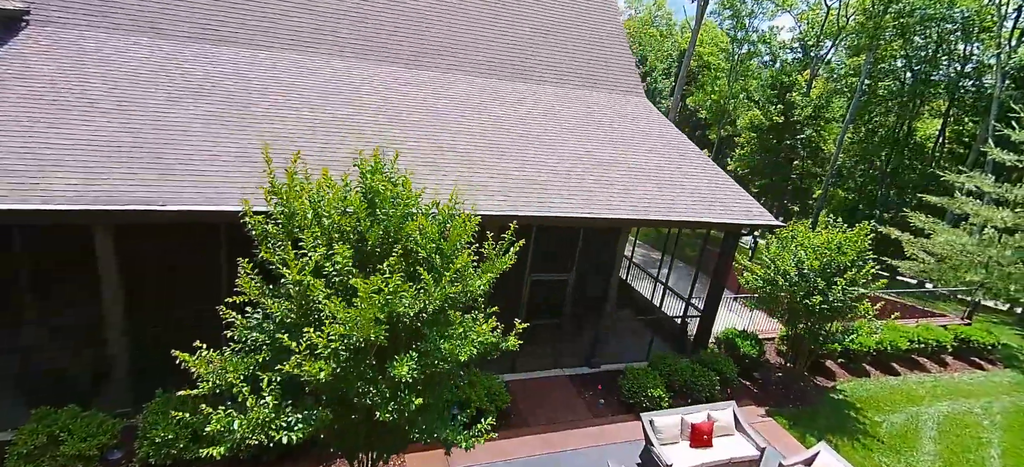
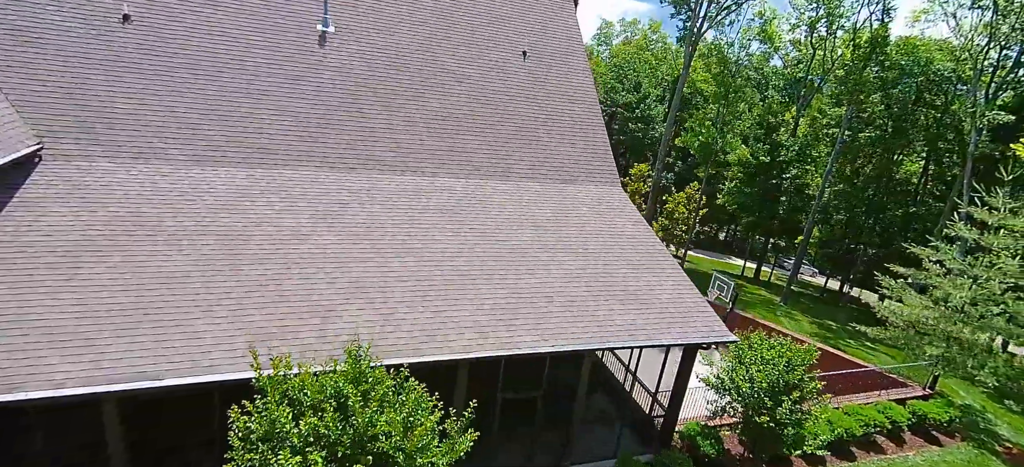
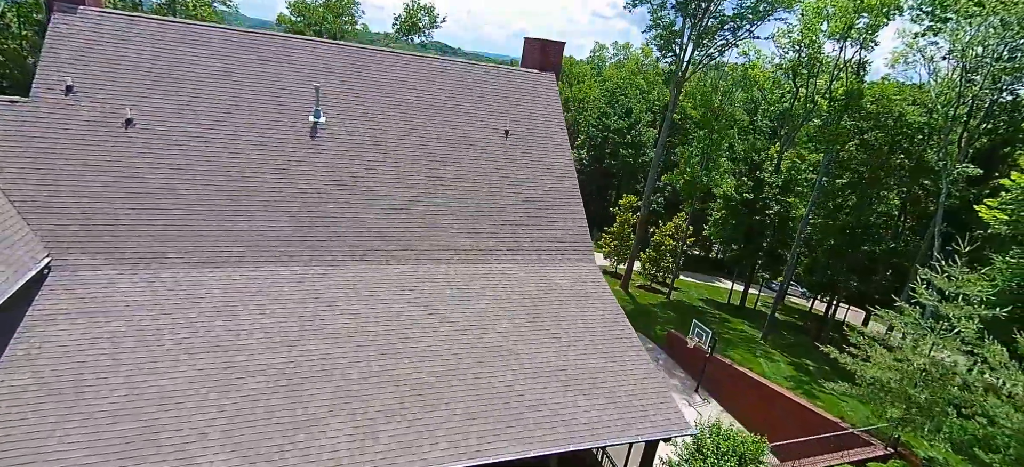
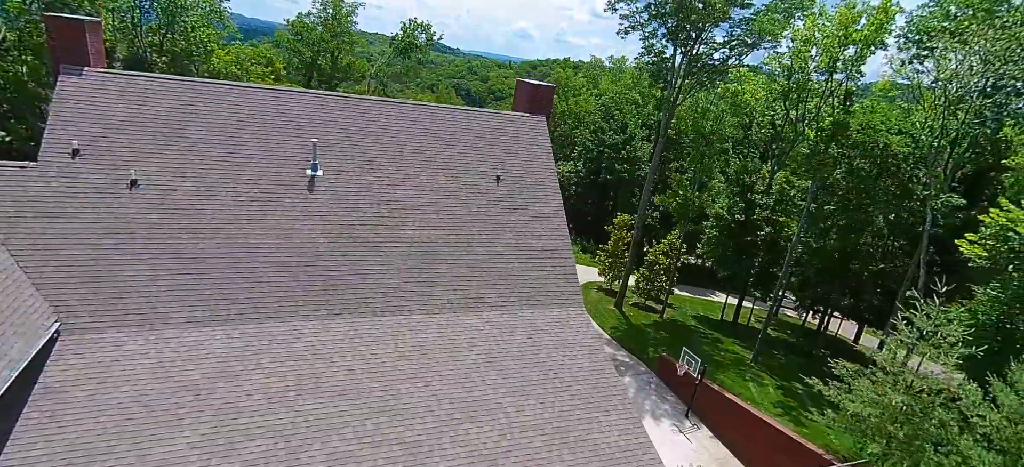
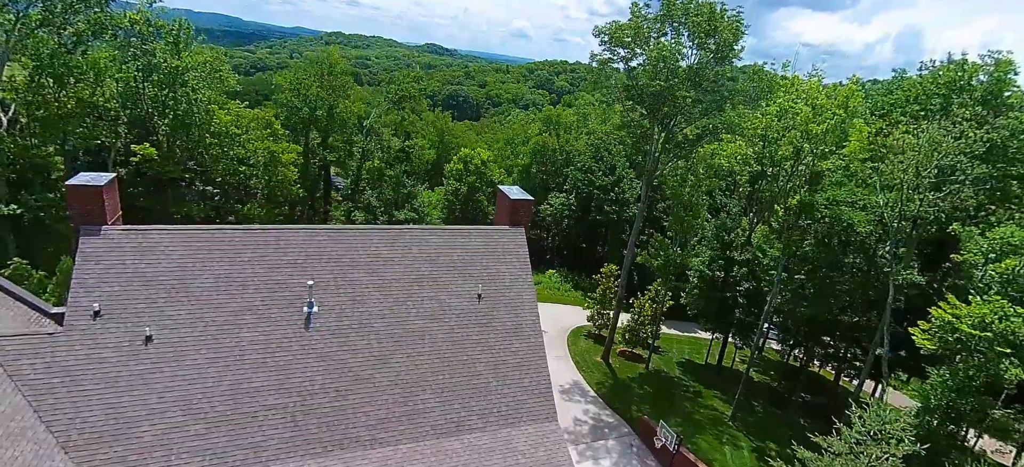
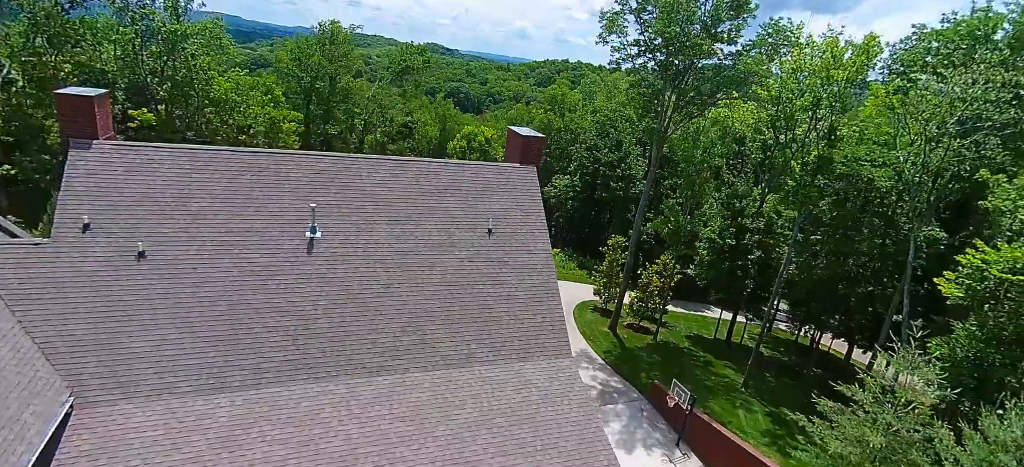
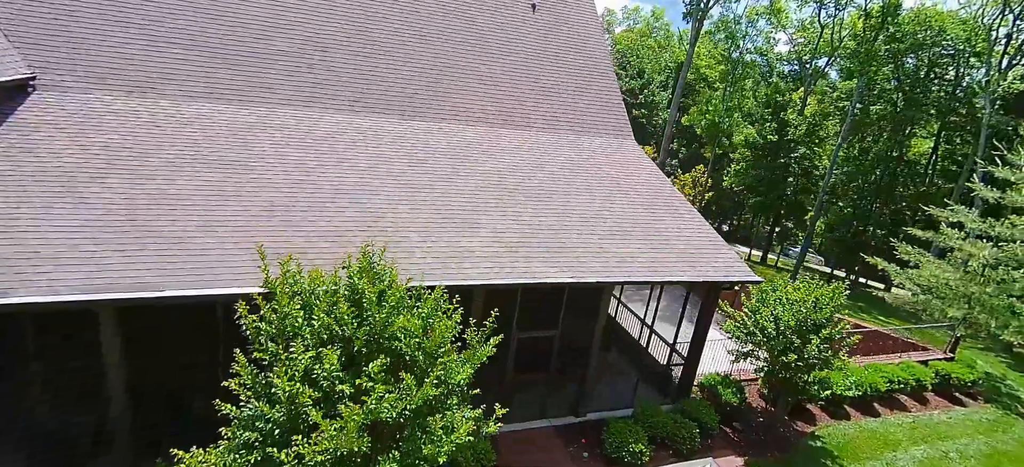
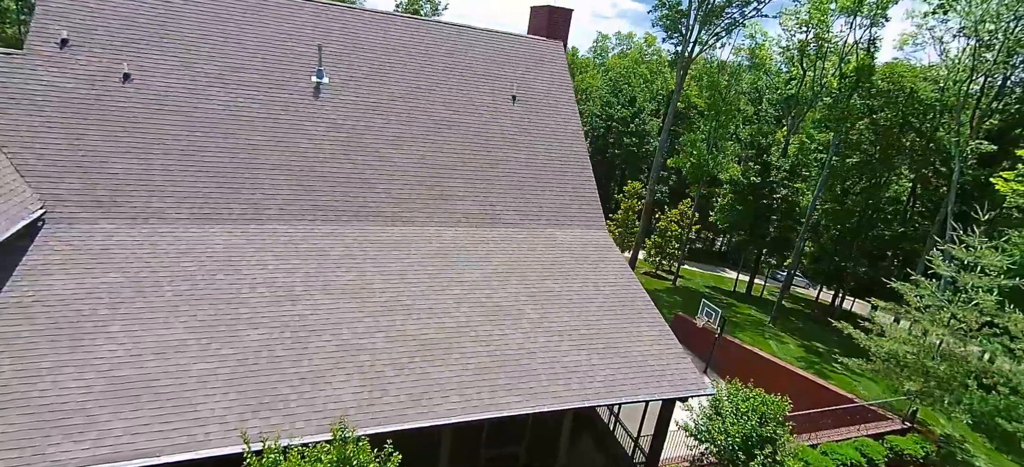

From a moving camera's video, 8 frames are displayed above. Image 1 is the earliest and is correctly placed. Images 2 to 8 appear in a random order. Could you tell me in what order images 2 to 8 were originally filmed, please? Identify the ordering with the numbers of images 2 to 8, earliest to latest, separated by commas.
7, 2, 8, 3, 4, 6, 5
